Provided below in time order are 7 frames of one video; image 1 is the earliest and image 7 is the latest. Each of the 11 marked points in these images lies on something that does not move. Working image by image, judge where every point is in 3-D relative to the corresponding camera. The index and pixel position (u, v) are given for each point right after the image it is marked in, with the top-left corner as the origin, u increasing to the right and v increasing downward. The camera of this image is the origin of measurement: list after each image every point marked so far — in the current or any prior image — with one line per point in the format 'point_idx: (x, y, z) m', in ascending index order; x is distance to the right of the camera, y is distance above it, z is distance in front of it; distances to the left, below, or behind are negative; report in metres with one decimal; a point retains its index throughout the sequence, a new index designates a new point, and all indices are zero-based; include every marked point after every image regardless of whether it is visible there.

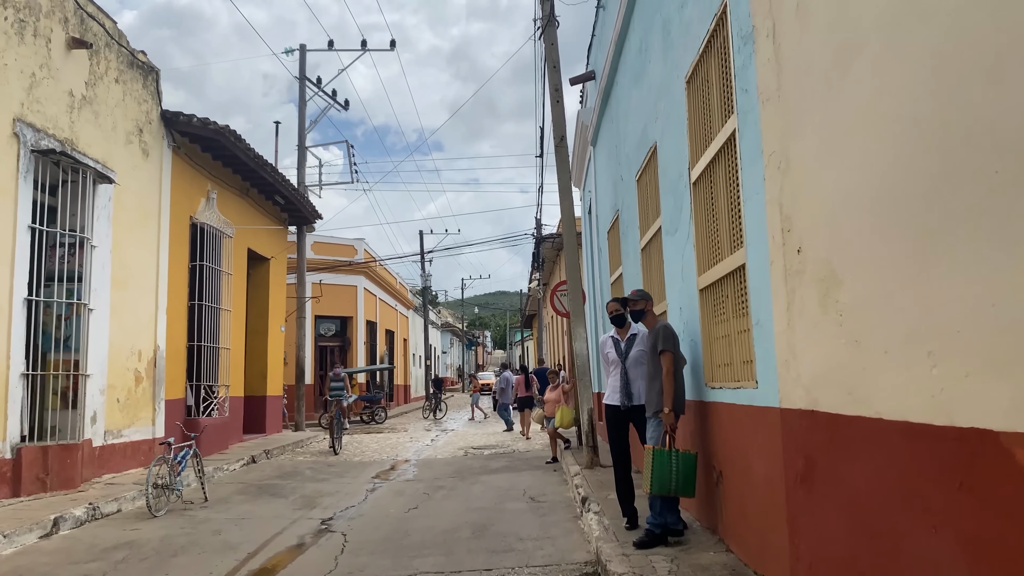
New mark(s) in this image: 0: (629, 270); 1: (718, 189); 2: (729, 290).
0: (+1.1, +0.2, +7.7) m
1: (+1.1, +0.5, +4.2) m
2: (+1.1, 0.0, +4.1) m
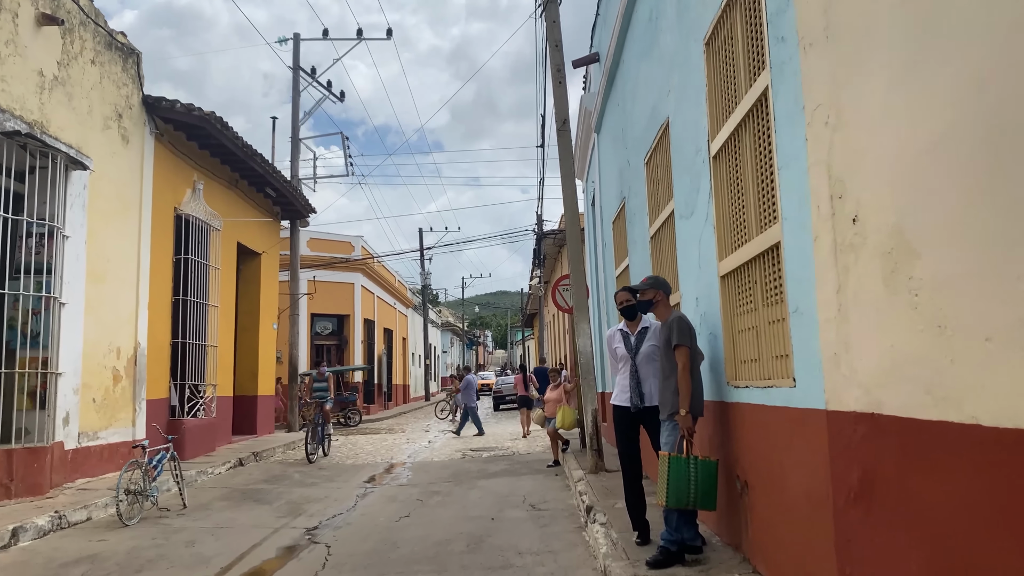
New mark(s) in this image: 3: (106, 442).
0: (+1.1, +0.2, +7.2) m
1: (+1.0, +0.6, +3.7) m
2: (+1.1, +0.1, +3.6) m
3: (-4.3, -1.6, +8.7) m
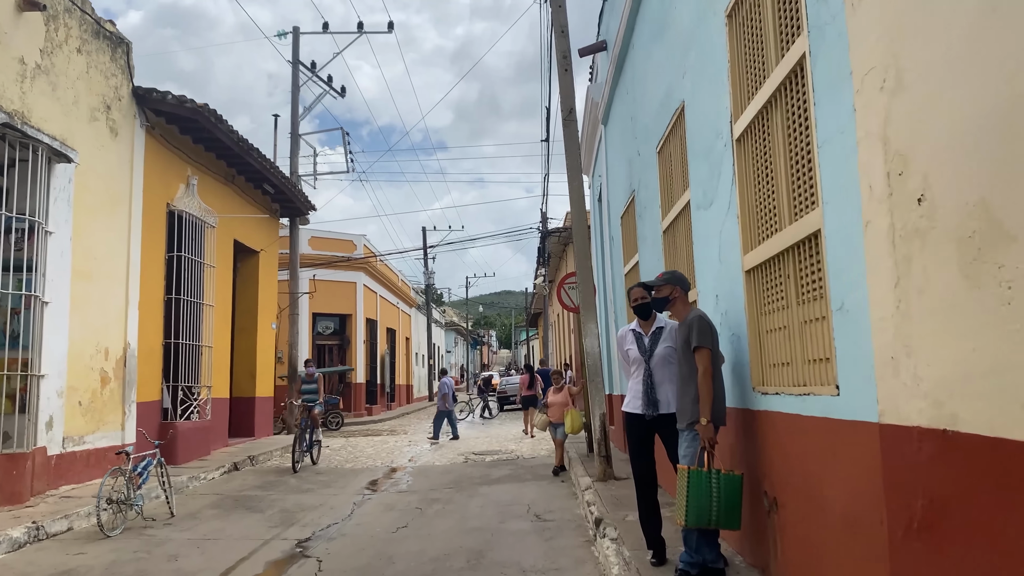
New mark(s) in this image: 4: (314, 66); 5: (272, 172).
0: (+1.1, +0.3, +6.8) m
1: (+1.1, +0.6, +3.3) m
2: (+1.1, +0.1, +3.2) m
3: (-4.2, -1.6, +8.4) m
4: (-4.1, +4.6, +17.2) m
5: (-3.7, +1.8, +12.8) m
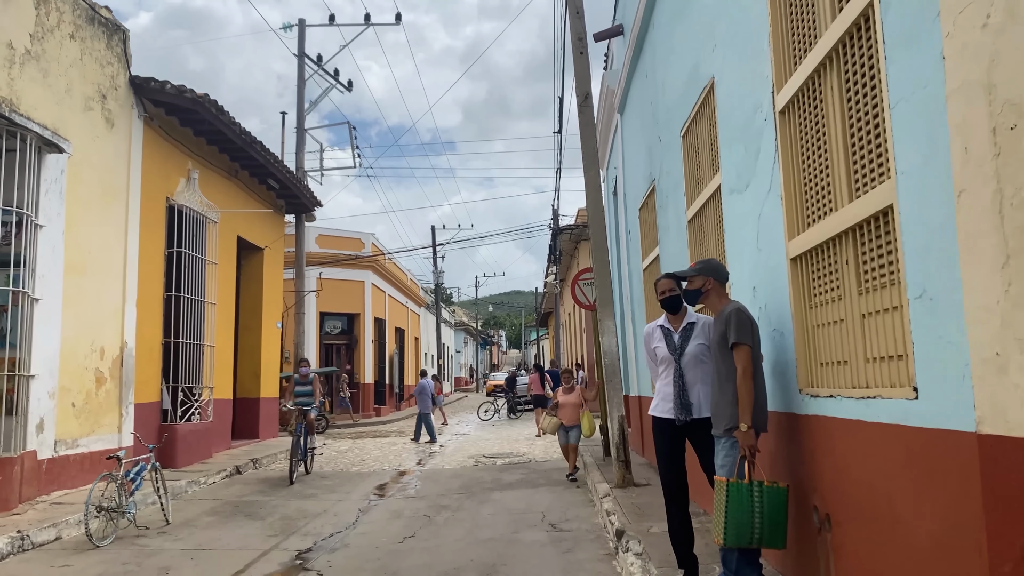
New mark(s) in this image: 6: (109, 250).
0: (+1.2, +0.3, +6.4) m
1: (+1.1, +0.6, +2.9) m
2: (+1.2, +0.1, +2.8) m
3: (-4.1, -1.6, +8.0) m
4: (-3.9, +4.6, +16.8) m
5: (-3.6, +1.8, +12.5) m
6: (-4.2, +0.4, +8.6) m
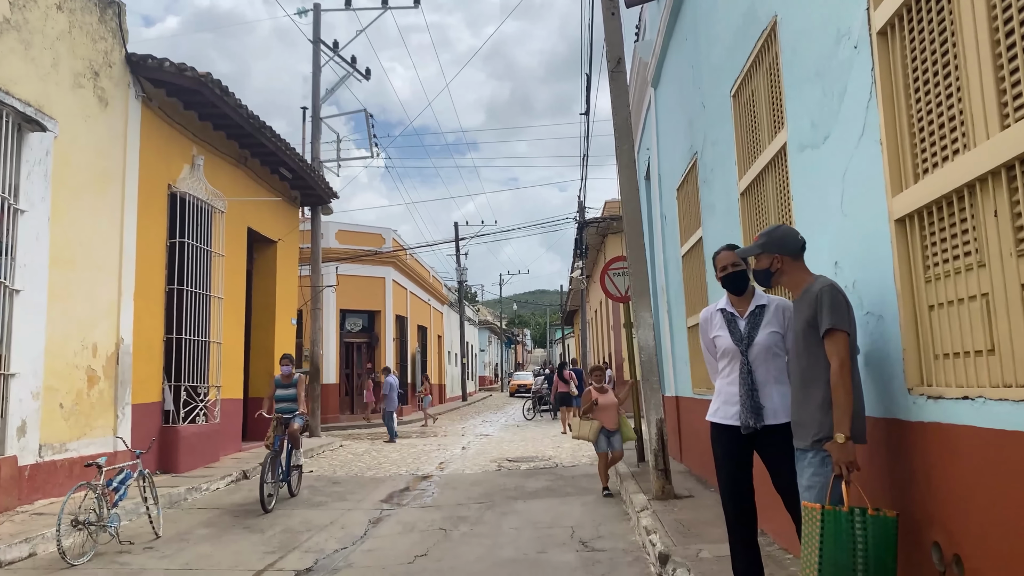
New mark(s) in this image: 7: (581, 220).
0: (+1.4, +0.4, +5.7) m
1: (+1.2, +0.7, +2.2) m
2: (+1.2, +0.2, +2.1) m
3: (-3.9, -1.5, +7.4) m
4: (-3.4, +4.7, +16.2) m
5: (-3.2, +1.9, +11.8) m
6: (-4.0, +0.5, +8.0) m
7: (+1.6, +1.6, +19.2) m
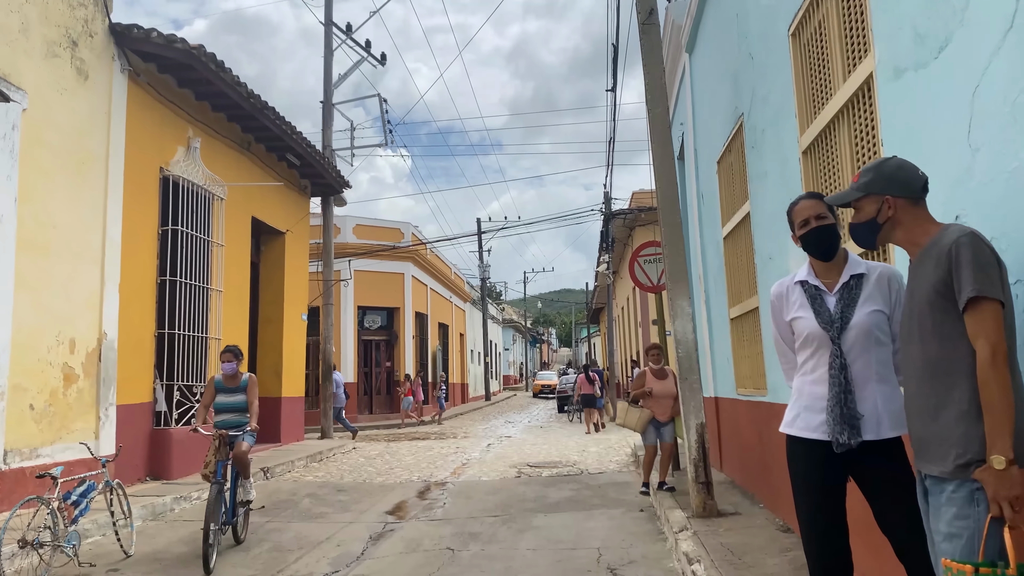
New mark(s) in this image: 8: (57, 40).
0: (+1.5, +0.5, +4.8) m
1: (+1.2, +0.8, +1.3) m
2: (+1.2, +0.3, +1.2) m
3: (-3.7, -1.4, +6.7) m
4: (-3.0, +4.8, +15.5) m
5: (-2.9, +2.0, +11.1) m
6: (-3.8, +0.6, +7.3) m
7: (+2.1, +1.7, +18.3) m
8: (-3.9, +2.1, +7.0) m
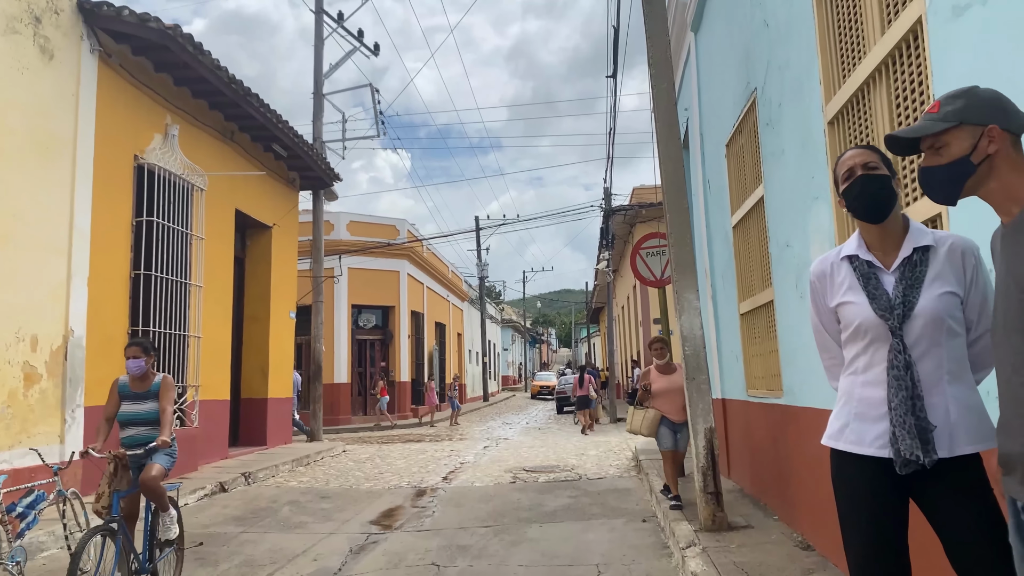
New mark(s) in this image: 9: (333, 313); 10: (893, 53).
0: (+1.4, +0.5, +4.3) m
1: (+1.1, +0.9, +0.8) m
2: (+1.1, +0.4, +0.7) m
3: (-3.8, -1.4, +6.2) m
4: (-3.1, +4.9, +15.0) m
5: (-3.0, +2.1, +10.7) m
6: (-3.8, +0.6, +6.9) m
7: (+2.0, +1.7, +17.9) m
8: (-3.9, +2.2, +6.5) m
9: (-4.3, -0.6, +19.8) m
10: (+1.3, +0.8, +2.8) m
